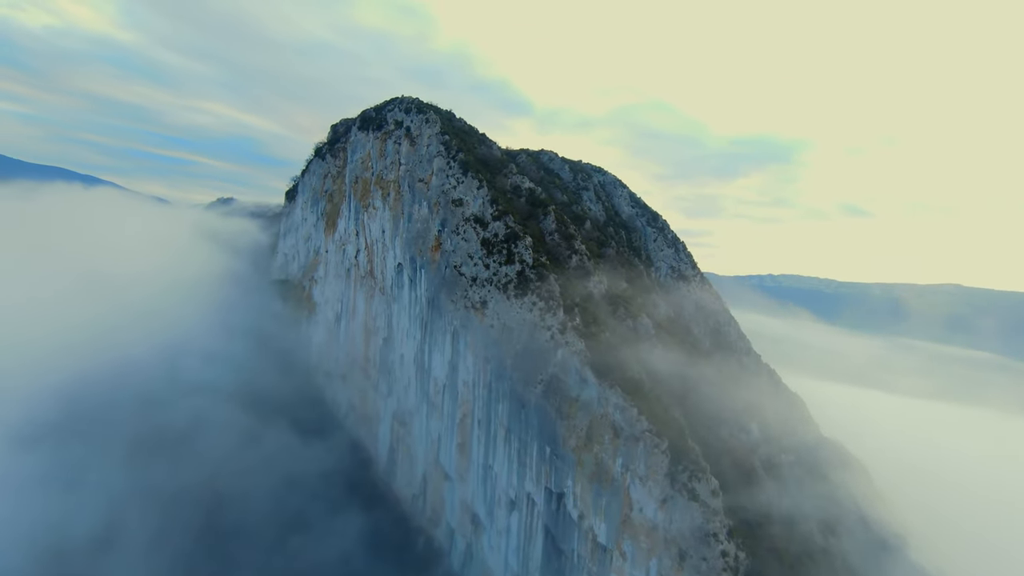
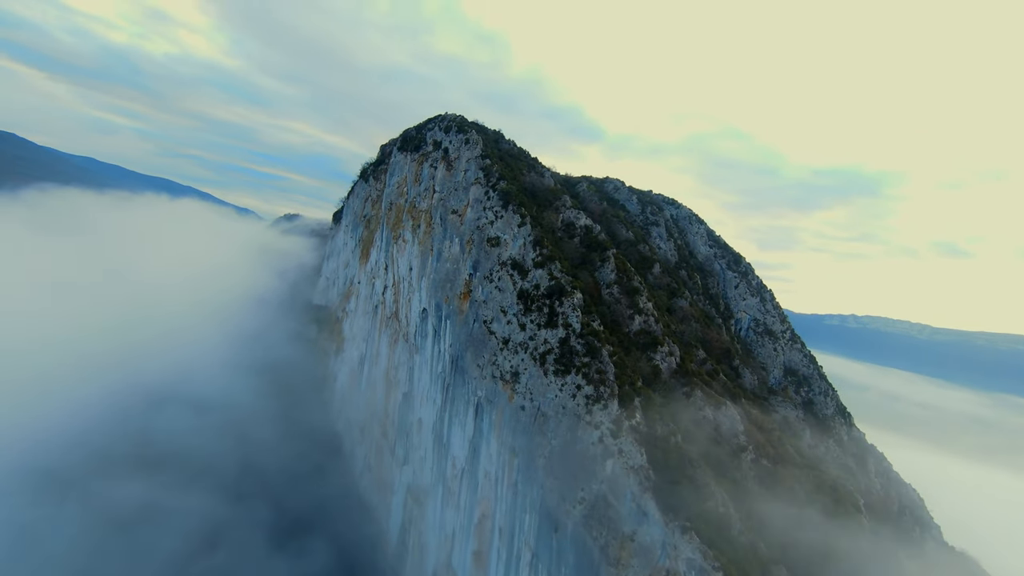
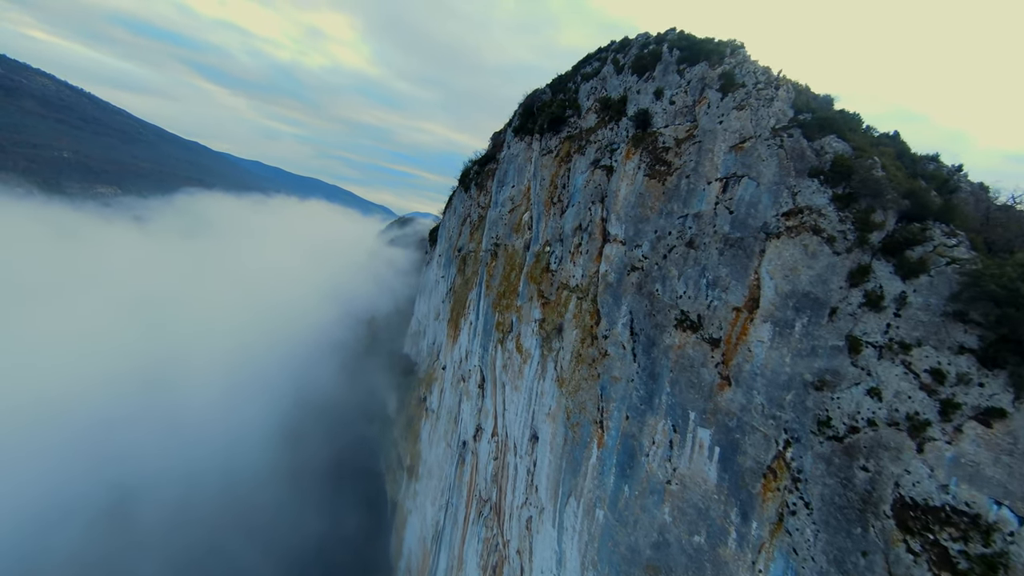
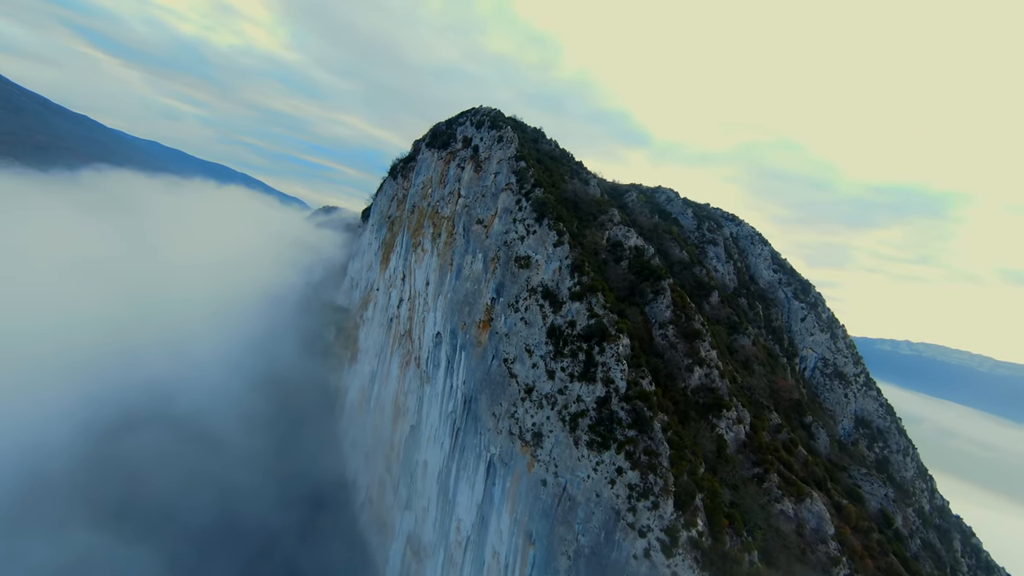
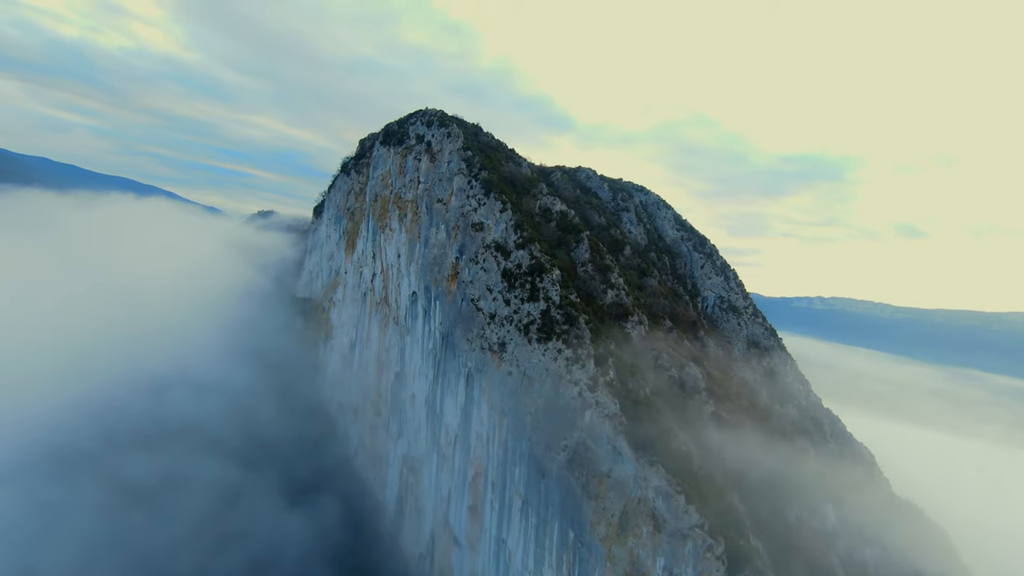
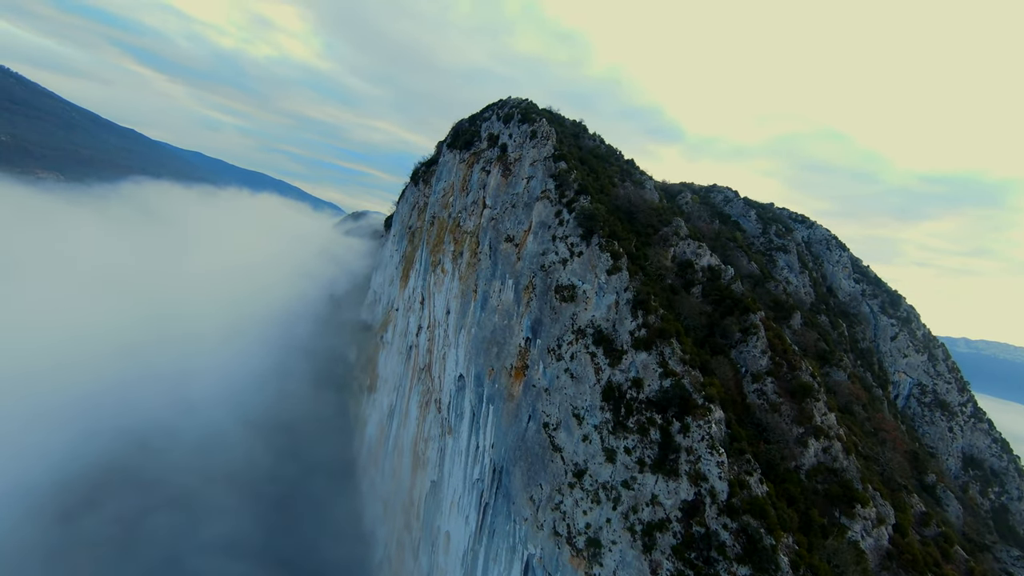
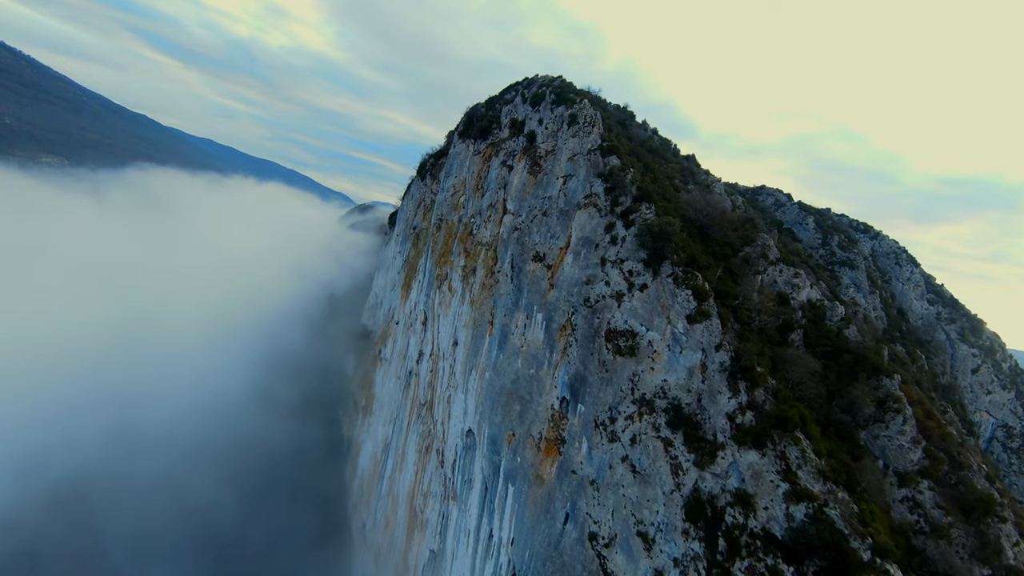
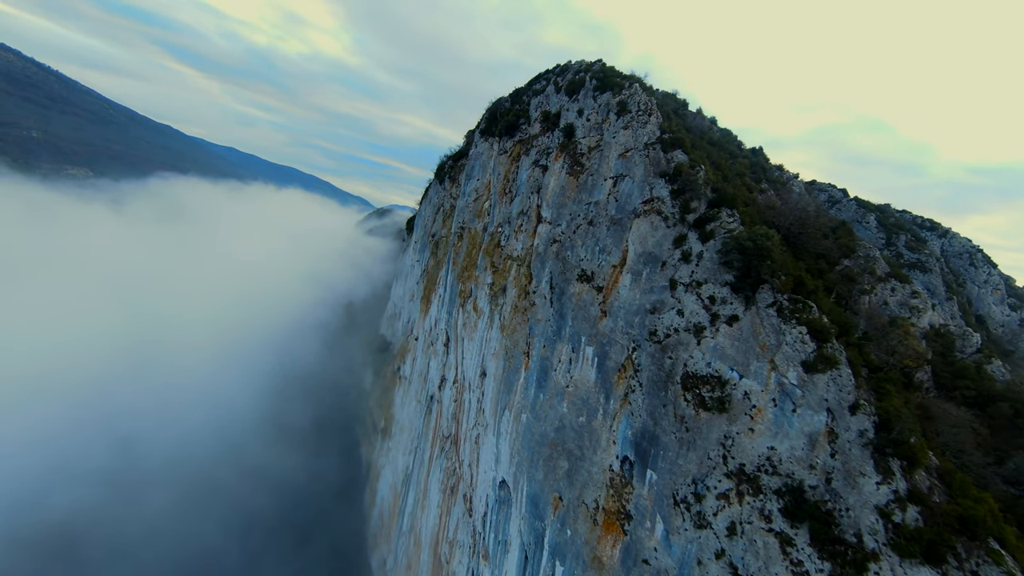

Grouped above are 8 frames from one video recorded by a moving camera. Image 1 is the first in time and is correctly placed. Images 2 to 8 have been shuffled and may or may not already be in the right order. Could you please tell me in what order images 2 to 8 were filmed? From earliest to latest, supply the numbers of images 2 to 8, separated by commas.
5, 2, 4, 6, 7, 8, 3
